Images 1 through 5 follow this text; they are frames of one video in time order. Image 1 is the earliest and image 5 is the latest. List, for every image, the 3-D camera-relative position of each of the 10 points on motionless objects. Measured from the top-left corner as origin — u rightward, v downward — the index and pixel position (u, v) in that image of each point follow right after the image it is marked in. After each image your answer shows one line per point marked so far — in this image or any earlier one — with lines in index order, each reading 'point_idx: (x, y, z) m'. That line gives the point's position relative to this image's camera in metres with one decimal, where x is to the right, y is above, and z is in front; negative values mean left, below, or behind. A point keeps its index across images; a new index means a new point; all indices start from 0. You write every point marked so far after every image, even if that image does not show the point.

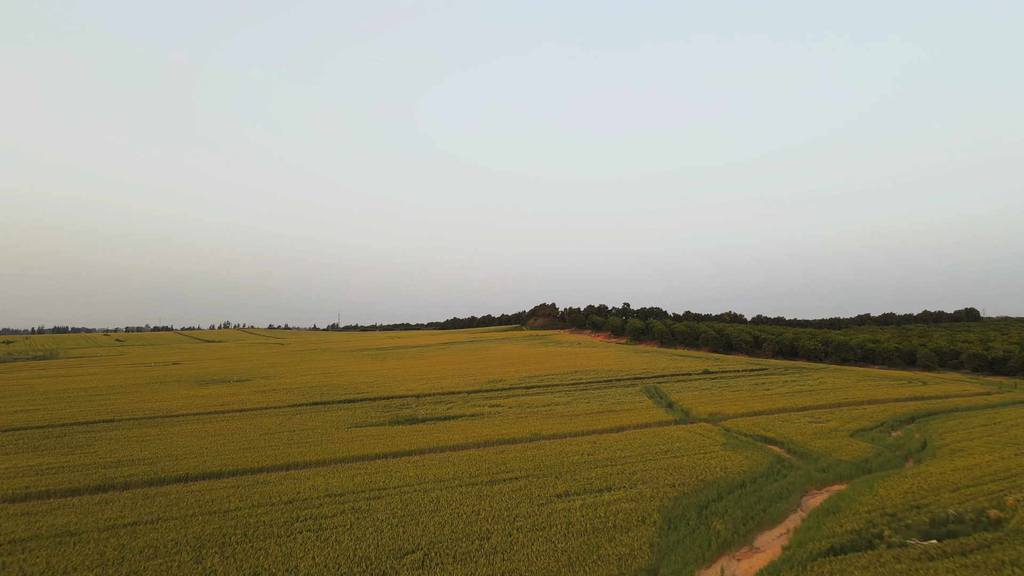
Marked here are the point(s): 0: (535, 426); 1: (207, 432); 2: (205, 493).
0: (+0.5, -3.3, +17.3) m
1: (-7.0, -3.3, +17.0) m
2: (-4.7, -3.1, +11.2) m
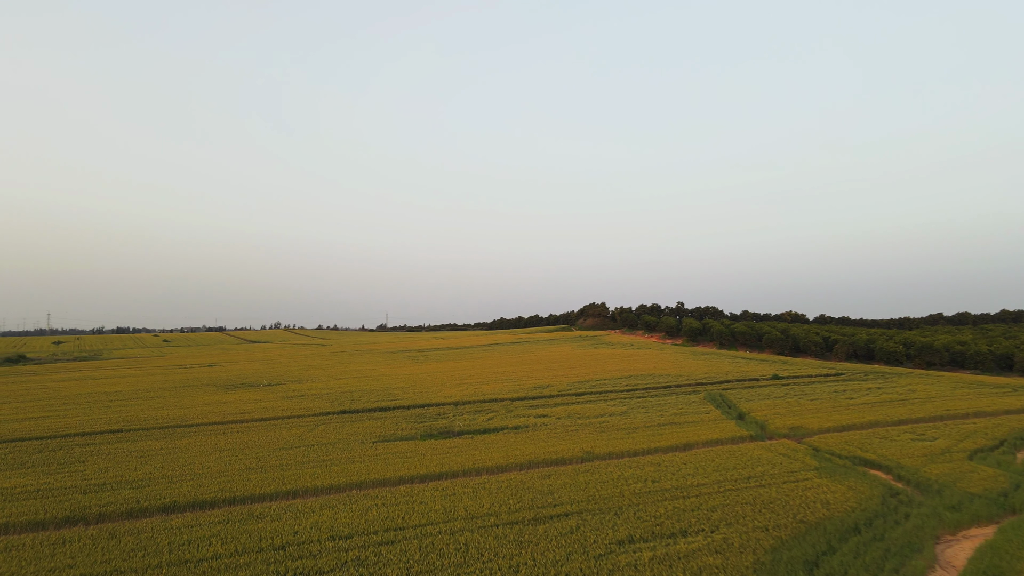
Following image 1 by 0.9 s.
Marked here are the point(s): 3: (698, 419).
0: (+1.5, -3.1, +14.9) m
1: (-6.0, -3.2, +15.1) m
2: (-4.1, -3.0, +9.2) m
3: (+4.6, -3.2, +18.2) m
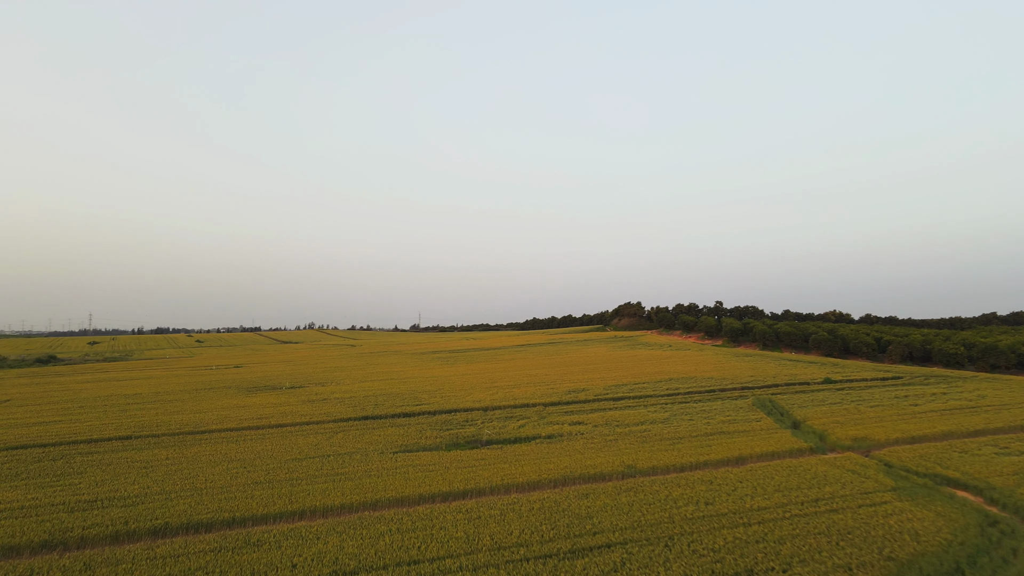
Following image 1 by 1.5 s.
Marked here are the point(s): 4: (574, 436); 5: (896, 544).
0: (+2.1, -3.1, +13.5) m
1: (-5.4, -3.2, +14.0) m
2: (-3.7, -3.0, +8.0) m
3: (+5.3, -3.1, +16.6) m
4: (+1.3, -3.2, +15.7) m
5: (+4.4, -2.9, +8.4) m
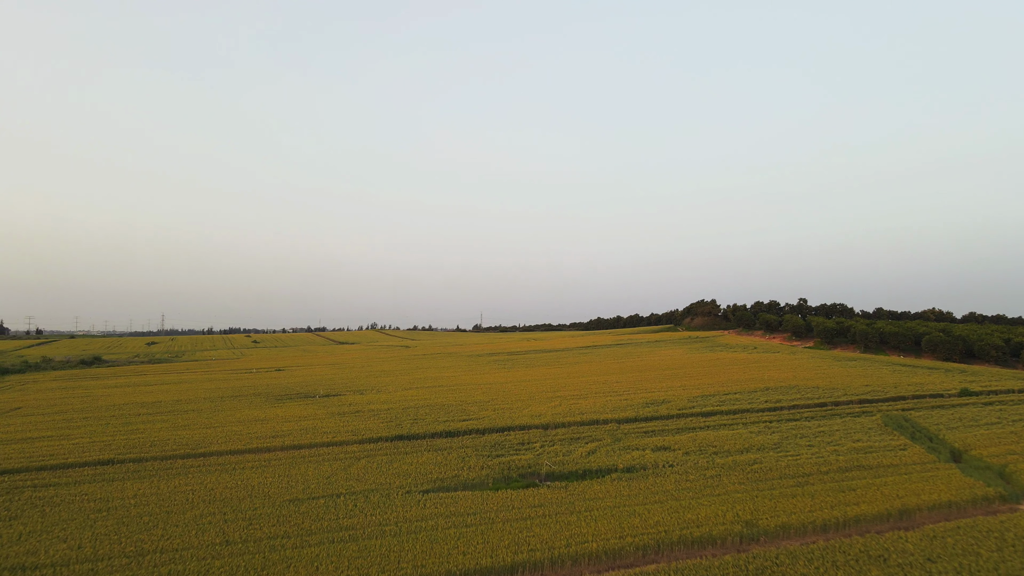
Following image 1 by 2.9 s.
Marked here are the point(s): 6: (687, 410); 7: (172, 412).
0: (+3.0, -2.9, +9.7) m
1: (-4.4, -3.0, +10.9) m
2: (-3.2, -2.8, +4.7) m
3: (+6.5, -2.9, +12.6) m
4: (+2.4, -3.0, +12.0) m
5: (+4.9, -2.7, +4.5) m
6: (+4.3, -3.0, +18.0) m
7: (-9.1, -3.3, +19.6) m
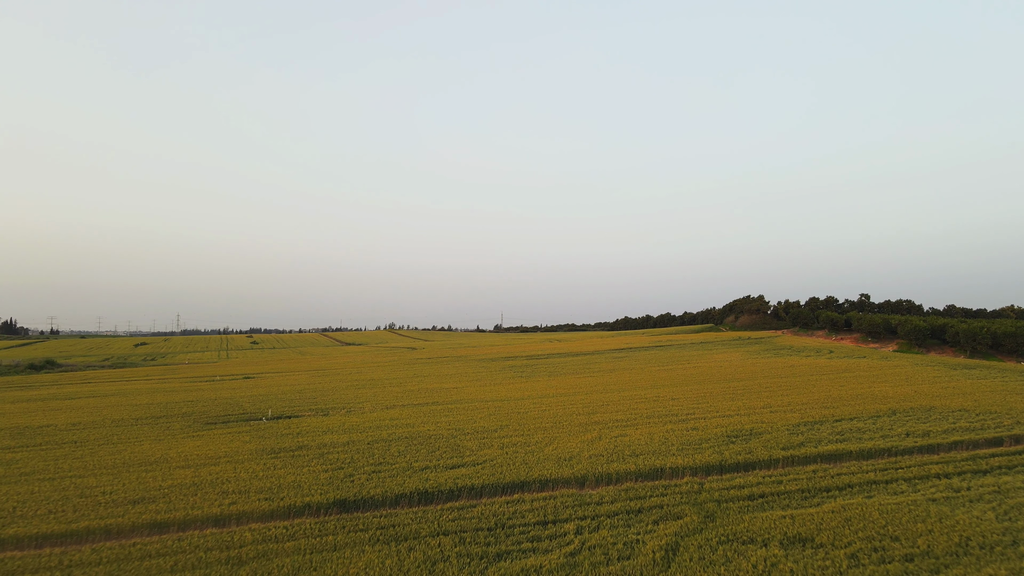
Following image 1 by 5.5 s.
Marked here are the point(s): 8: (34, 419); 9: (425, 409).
0: (+3.0, -2.5, +3.5) m
1: (-4.4, -2.6, +4.9) m
2: (-3.4, -2.4, -1.3) m
3: (+6.6, -2.5, +6.2) m
4: (+2.5, -2.5, +5.8) m
5: (+4.7, -2.3, -1.8) m
6: (+4.5, -2.6, +11.7) m
7: (-8.8, -2.9, +13.8) m
8: (-11.3, -3.1, +17.5) m
9: (-2.0, -2.8, +17.1) m
